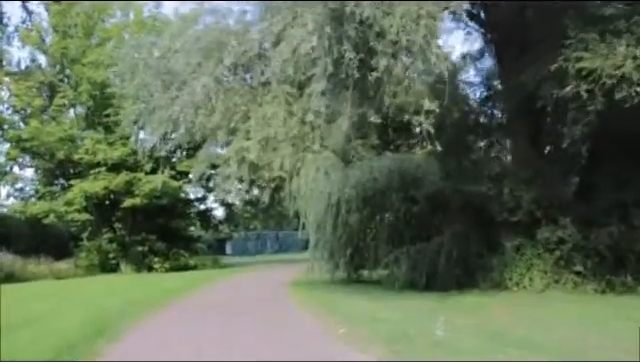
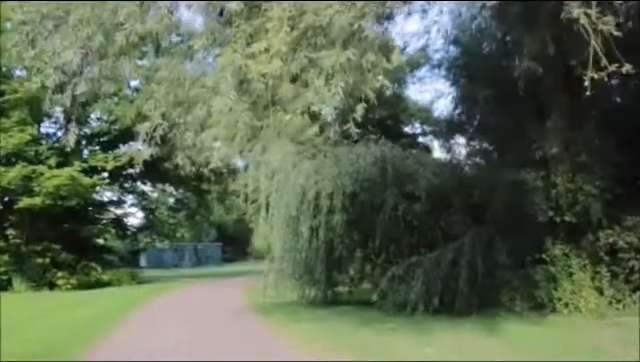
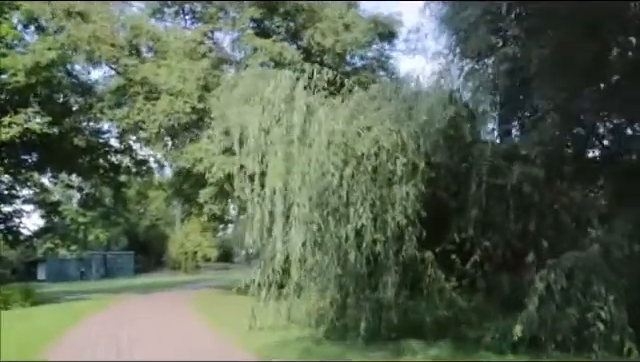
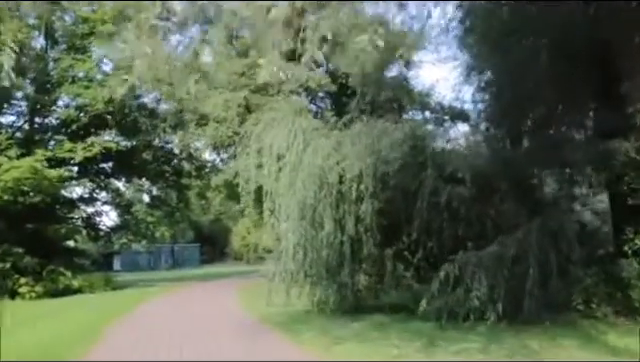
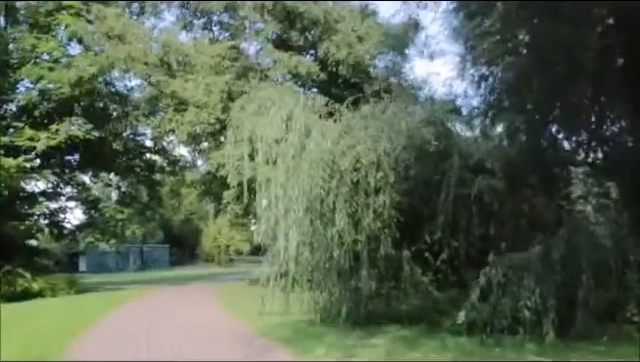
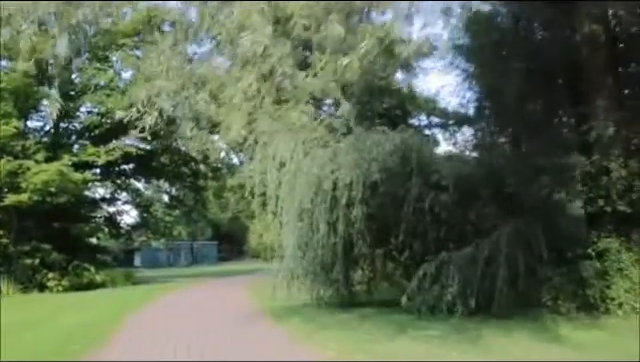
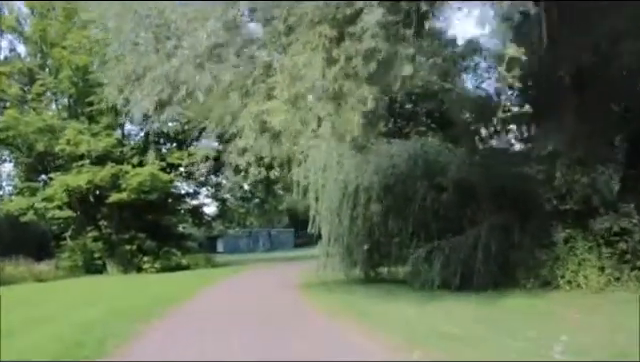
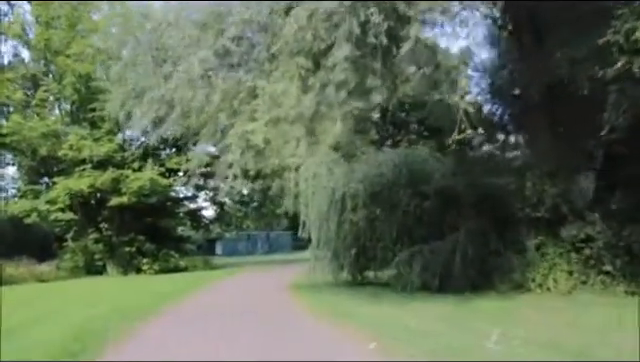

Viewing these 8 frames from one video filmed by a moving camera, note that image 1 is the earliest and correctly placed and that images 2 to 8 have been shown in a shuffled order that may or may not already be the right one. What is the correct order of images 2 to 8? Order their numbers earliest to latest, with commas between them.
8, 7, 2, 6, 4, 5, 3
